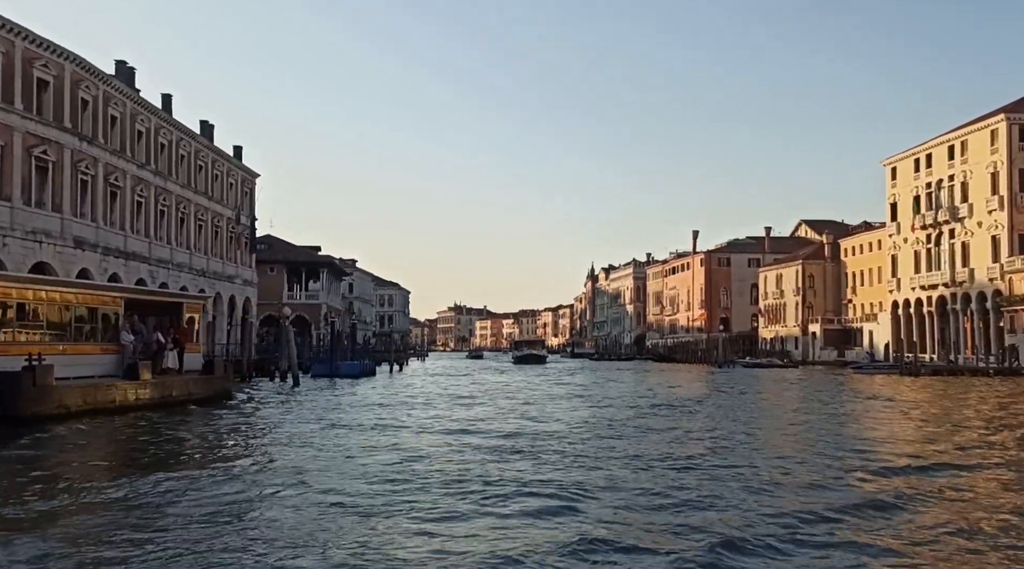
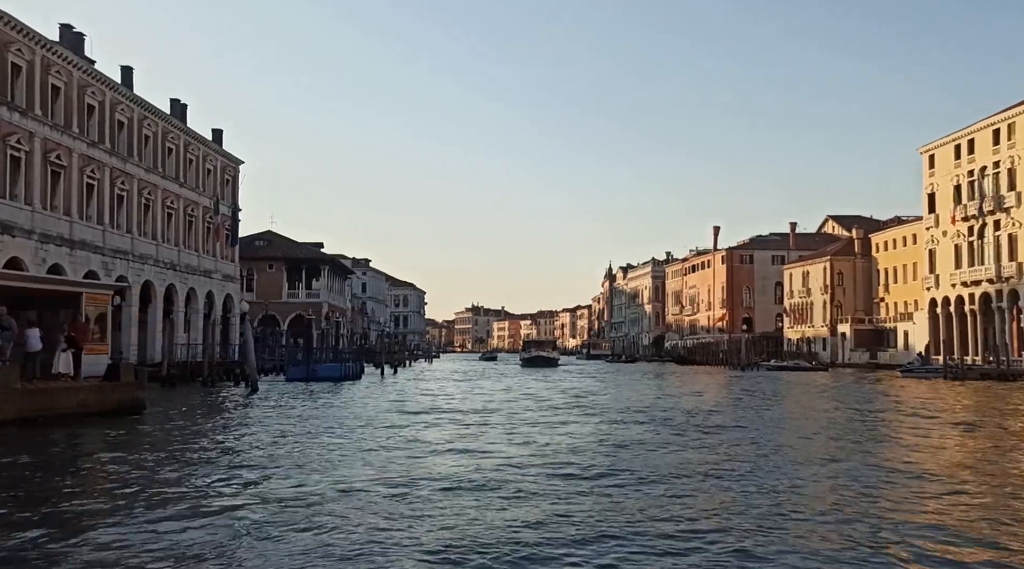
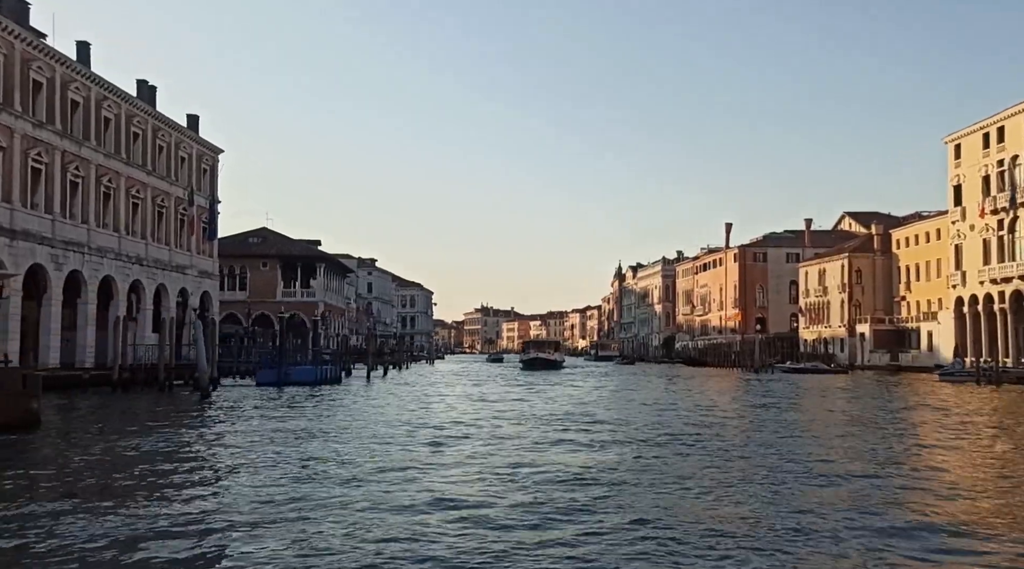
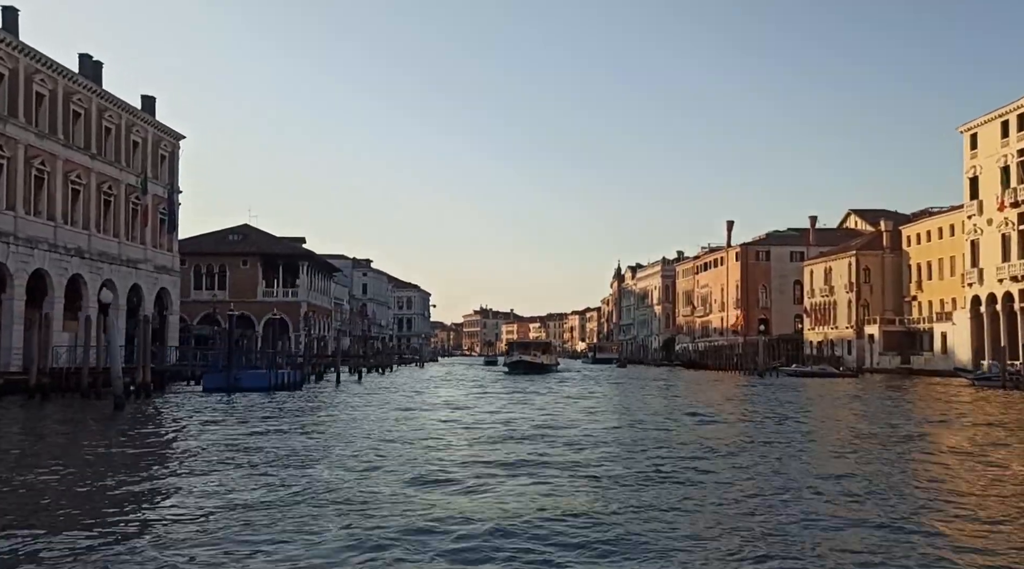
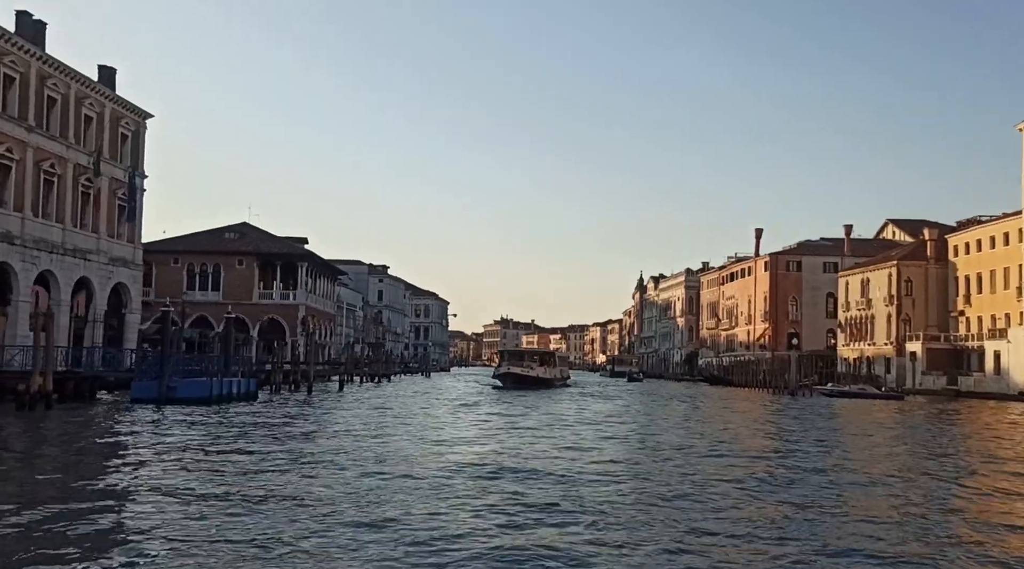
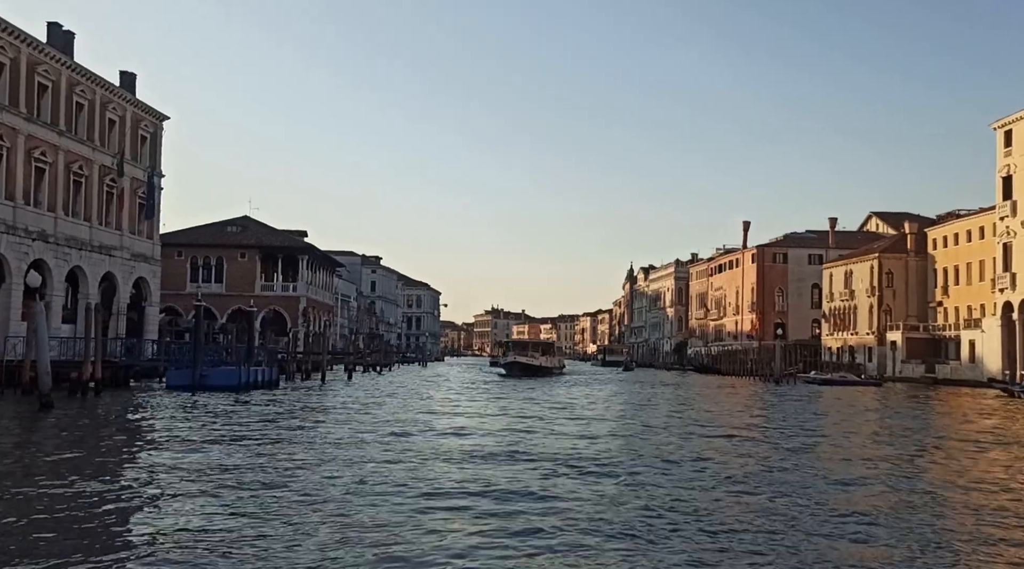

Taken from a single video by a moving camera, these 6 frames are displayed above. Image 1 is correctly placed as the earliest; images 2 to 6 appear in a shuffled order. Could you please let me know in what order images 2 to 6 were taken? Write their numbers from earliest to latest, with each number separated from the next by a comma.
2, 3, 4, 6, 5
